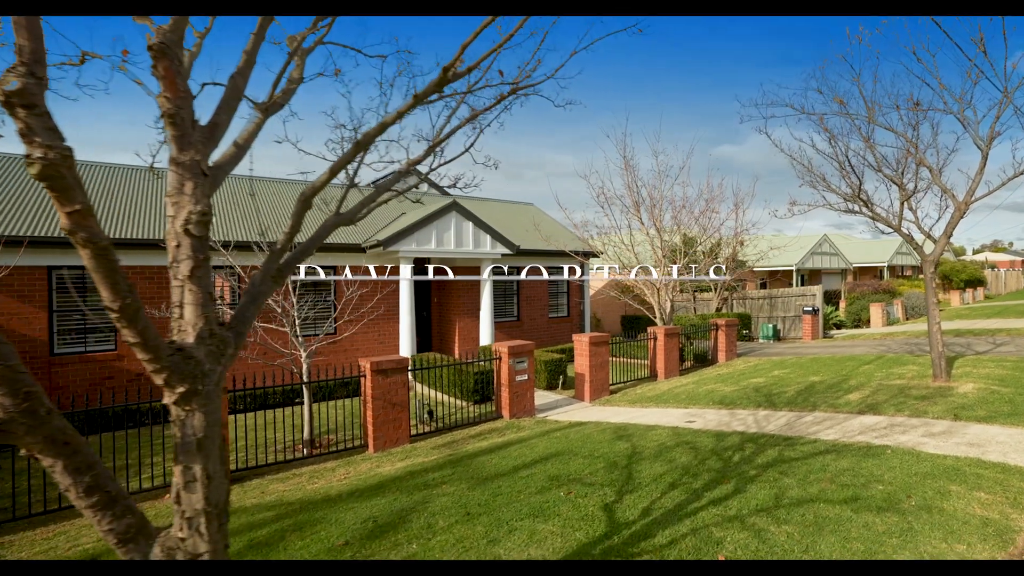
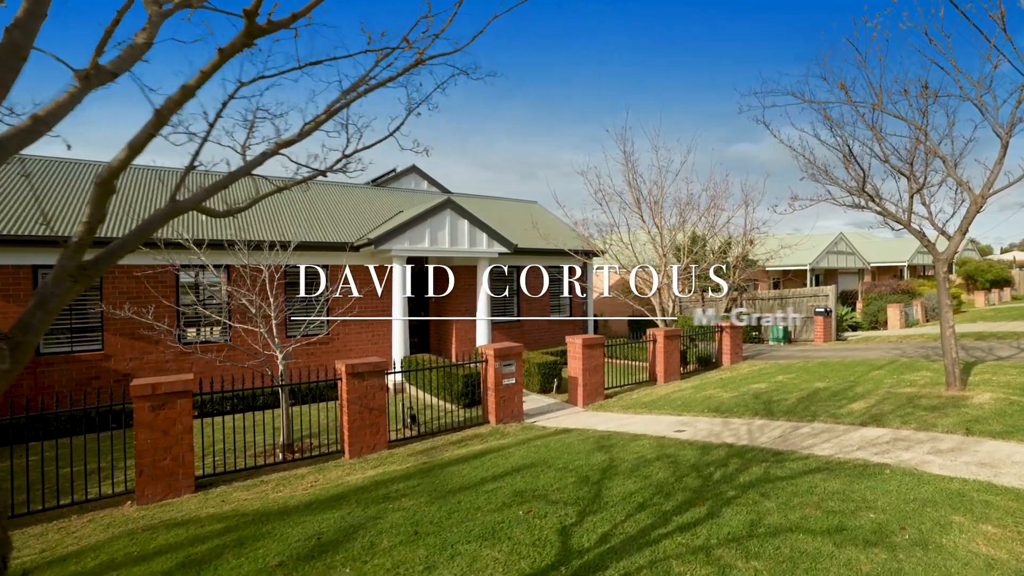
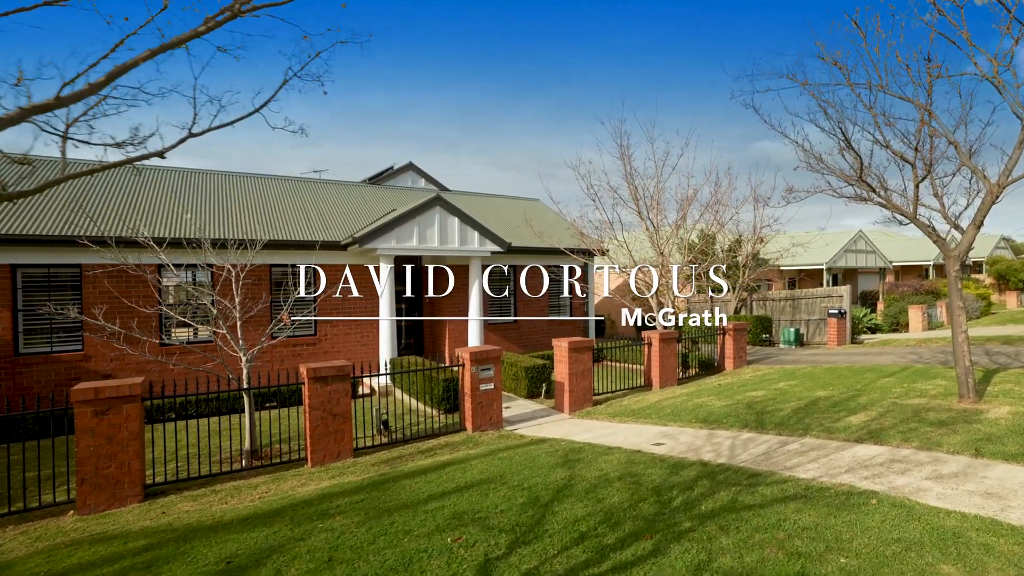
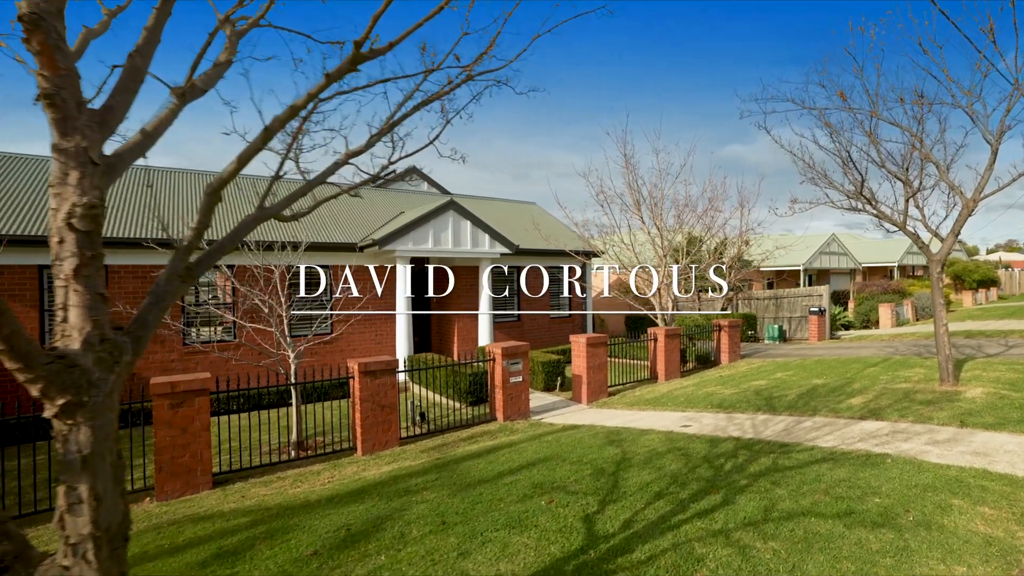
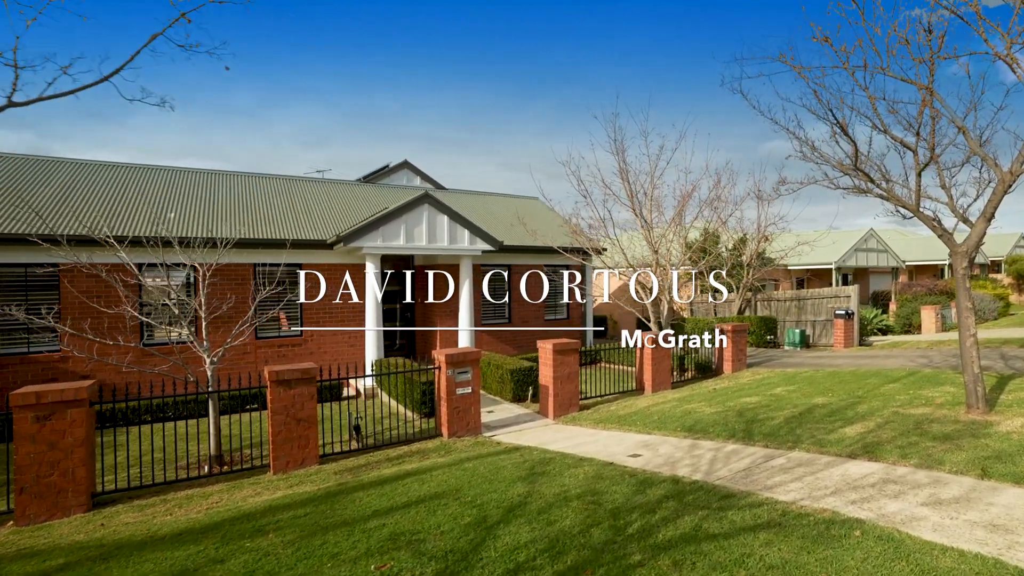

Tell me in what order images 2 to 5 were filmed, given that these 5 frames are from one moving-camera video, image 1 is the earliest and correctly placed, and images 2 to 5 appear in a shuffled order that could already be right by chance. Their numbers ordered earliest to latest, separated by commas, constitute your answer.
4, 2, 3, 5
